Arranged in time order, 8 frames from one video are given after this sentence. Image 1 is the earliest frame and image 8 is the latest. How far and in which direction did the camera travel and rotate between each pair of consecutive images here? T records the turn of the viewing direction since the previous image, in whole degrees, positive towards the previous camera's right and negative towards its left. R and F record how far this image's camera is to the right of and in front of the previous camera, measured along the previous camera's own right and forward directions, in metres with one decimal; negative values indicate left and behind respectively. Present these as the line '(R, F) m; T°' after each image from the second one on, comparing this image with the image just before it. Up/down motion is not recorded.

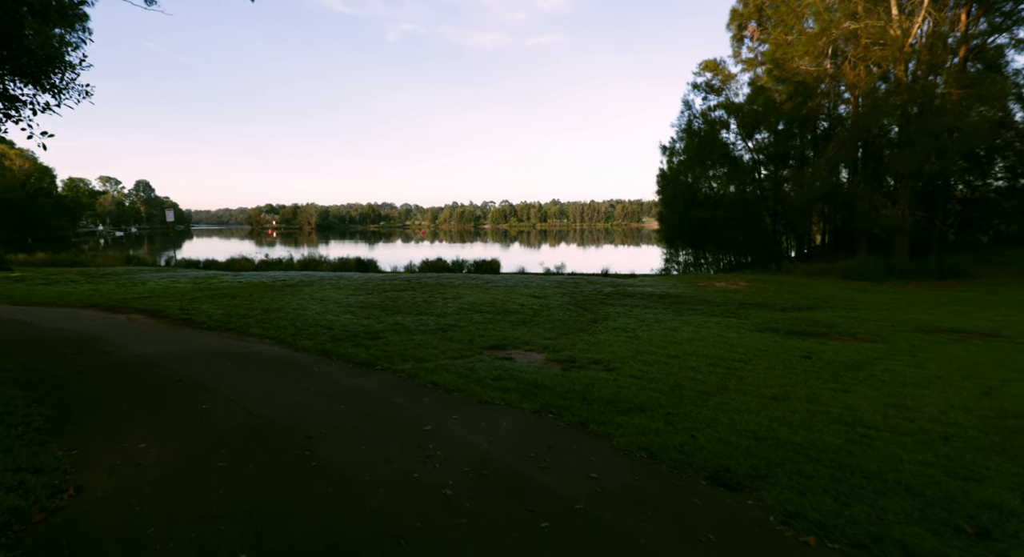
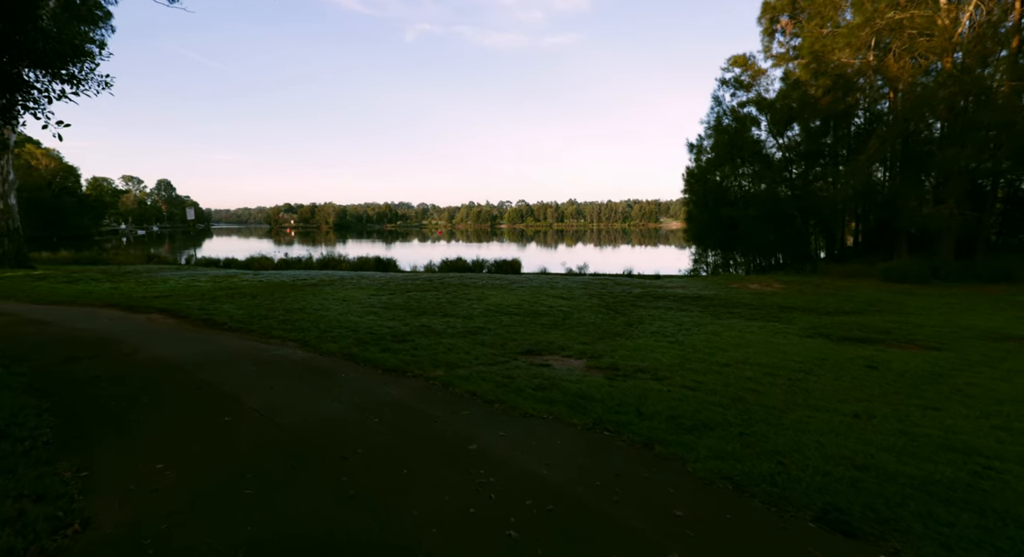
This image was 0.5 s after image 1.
(-0.3, +0.5) m; -2°
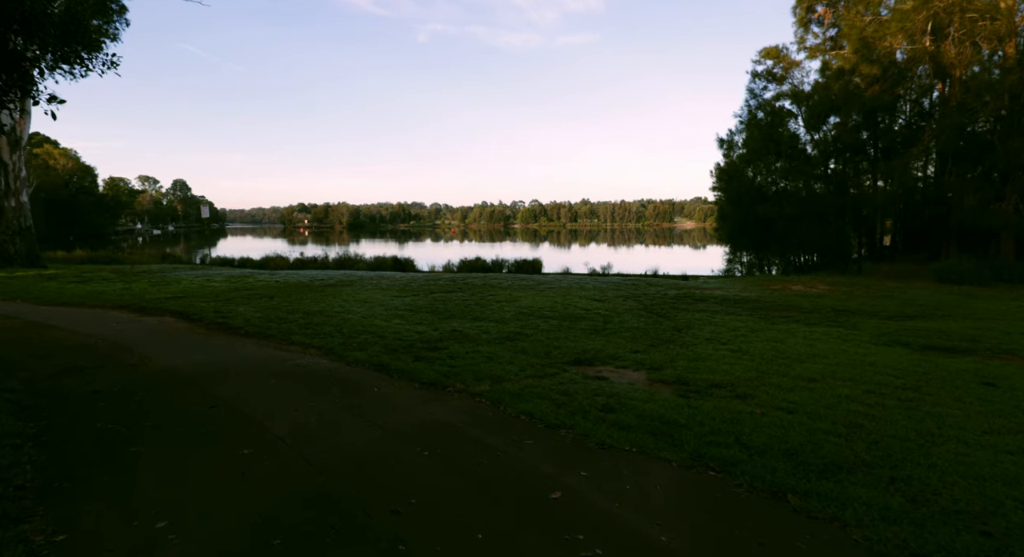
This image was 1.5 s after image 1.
(-0.5, +0.9) m; -1°
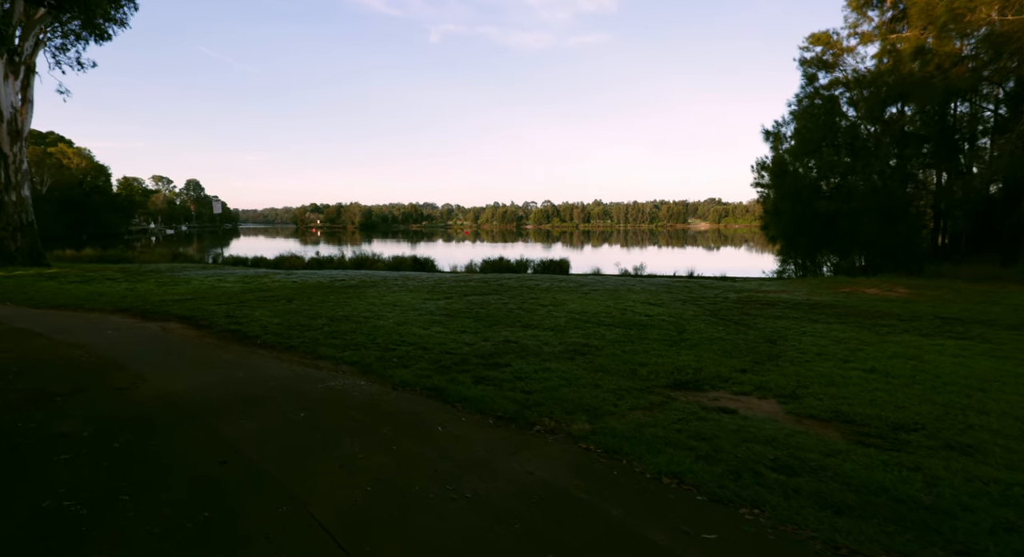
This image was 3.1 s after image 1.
(-0.9, +1.6) m; -1°
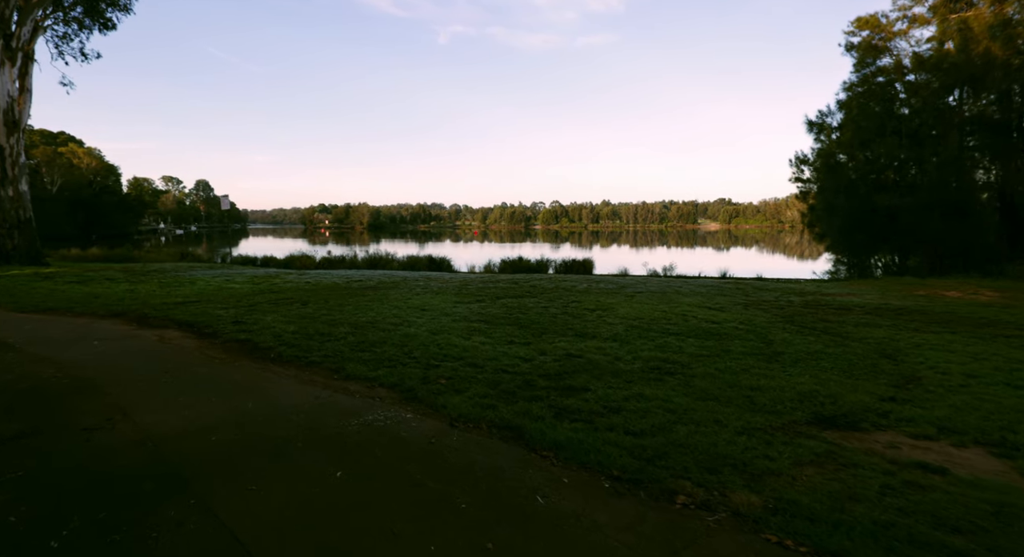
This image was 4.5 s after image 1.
(-0.8, +1.5) m; -1°
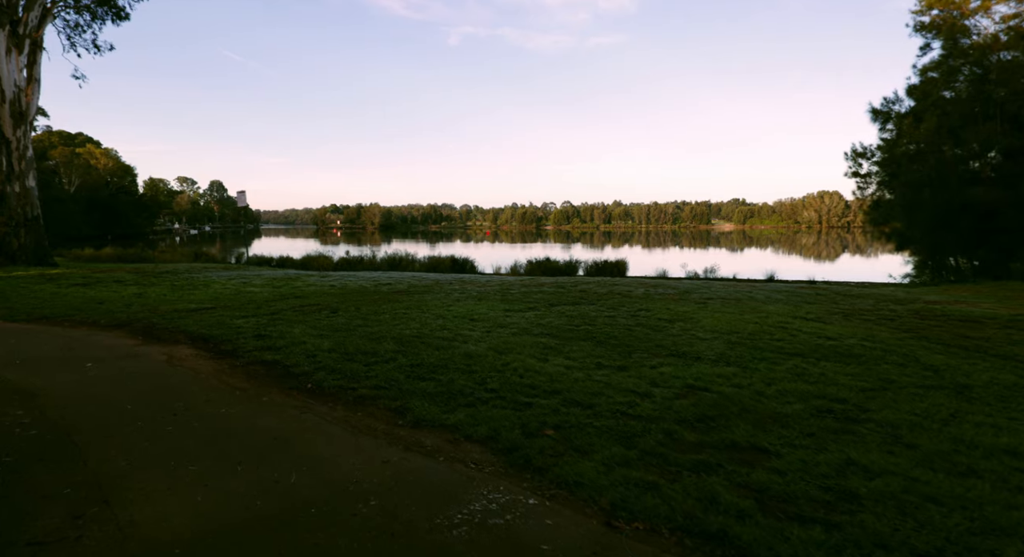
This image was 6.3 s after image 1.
(-1.0, +1.6) m; -1°
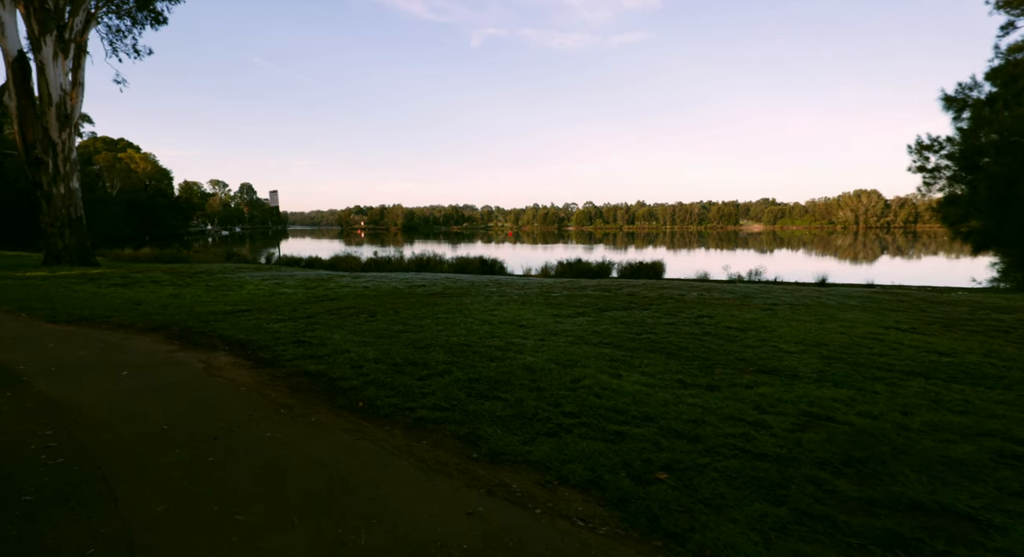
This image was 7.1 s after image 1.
(-0.6, +0.8) m; -2°
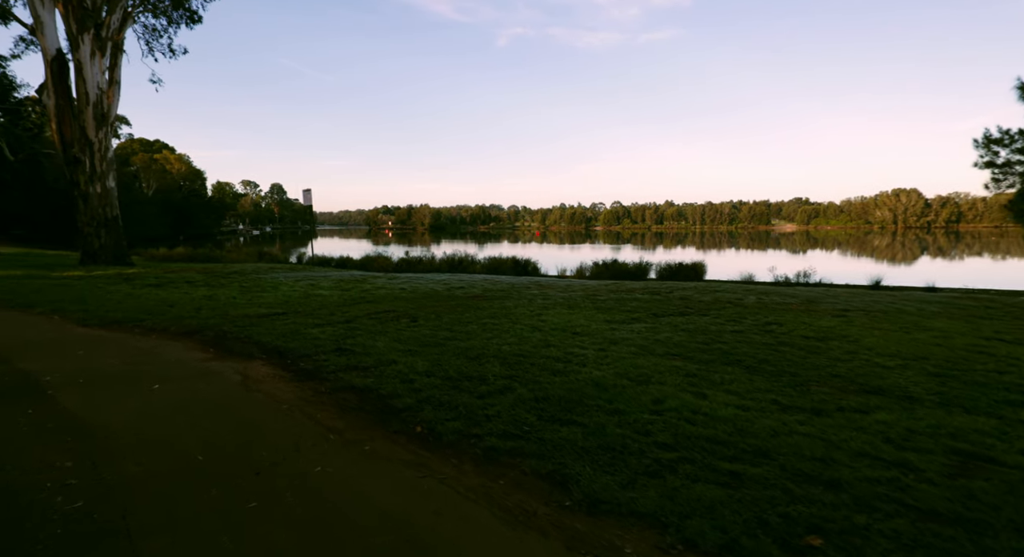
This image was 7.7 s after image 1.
(-0.5, +0.7) m; -3°
